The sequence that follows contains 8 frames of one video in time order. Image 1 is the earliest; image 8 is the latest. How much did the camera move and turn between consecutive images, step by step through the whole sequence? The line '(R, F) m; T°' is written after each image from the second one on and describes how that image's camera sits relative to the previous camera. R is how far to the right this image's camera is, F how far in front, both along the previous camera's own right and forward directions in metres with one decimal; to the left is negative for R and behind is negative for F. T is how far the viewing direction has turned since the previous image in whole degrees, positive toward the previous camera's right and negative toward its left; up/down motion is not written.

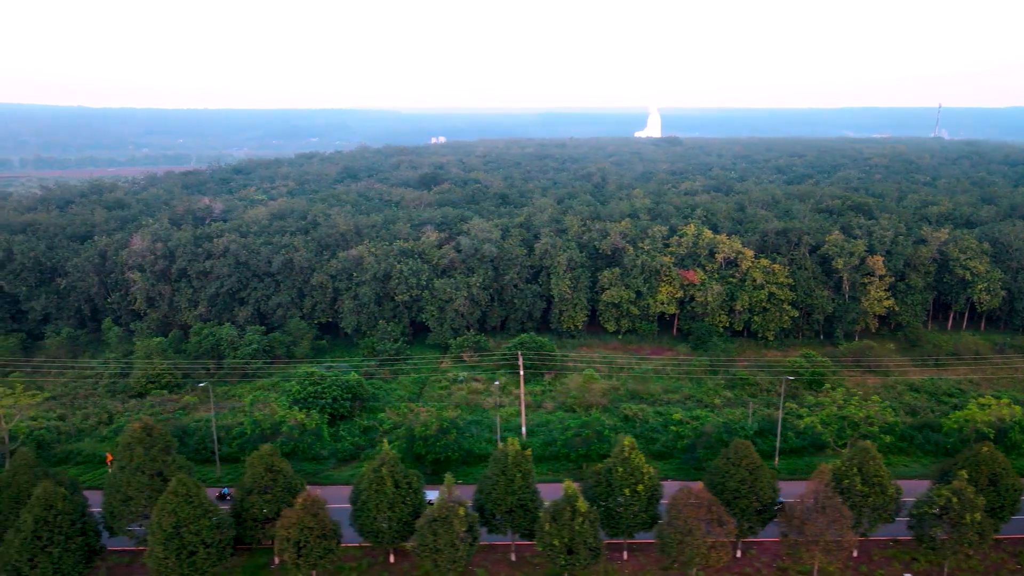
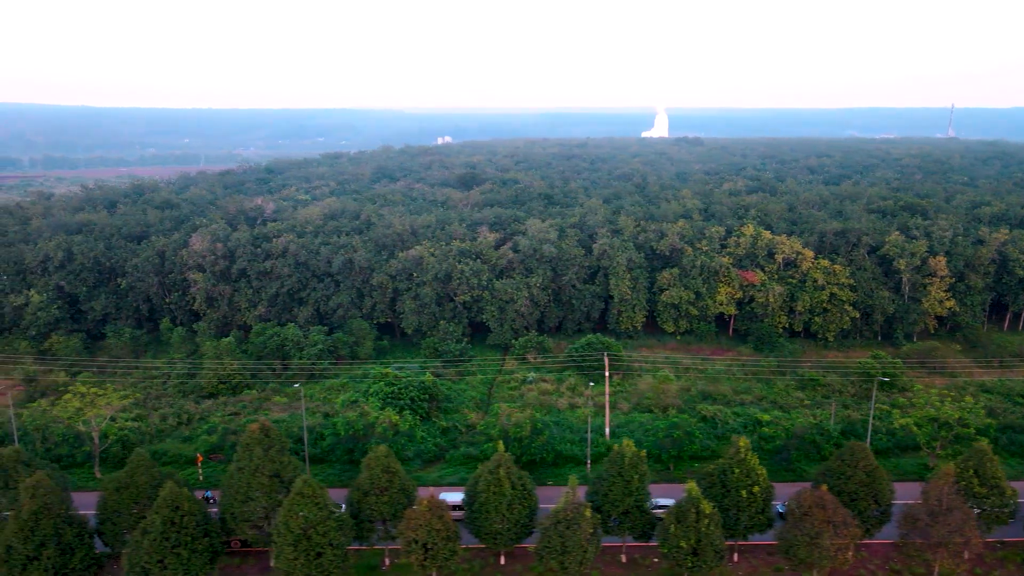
(-2.9, 0.0) m; 0°
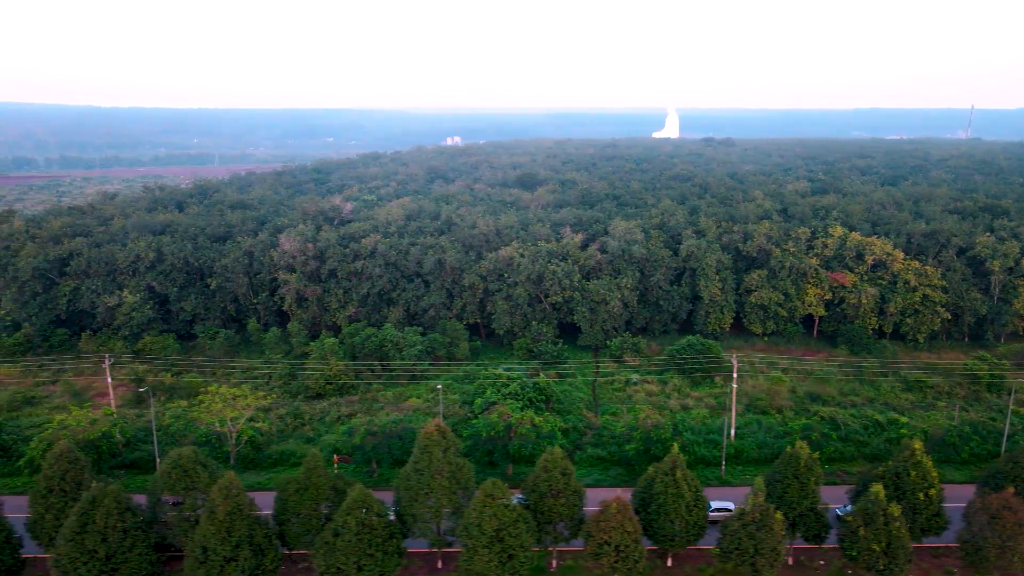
(-4.4, 0.0) m; 0°
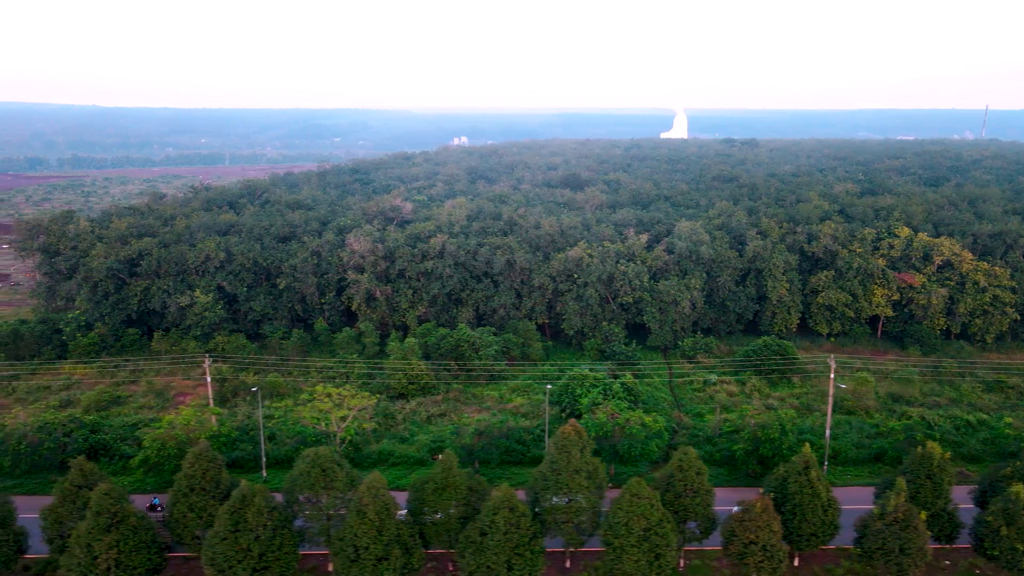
(-3.4, -0.1) m; 0°
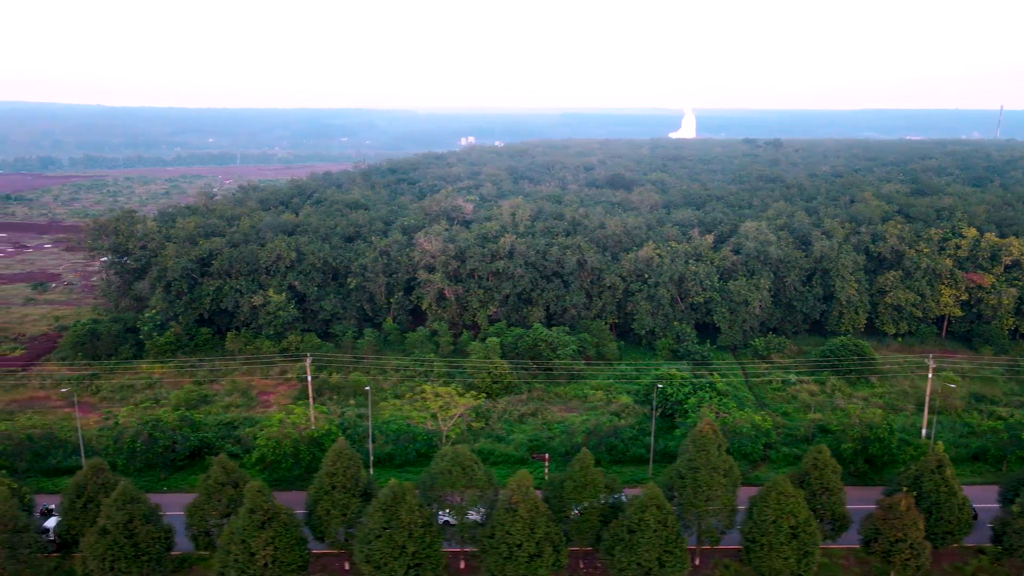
(-3.5, -0.1) m; 0°
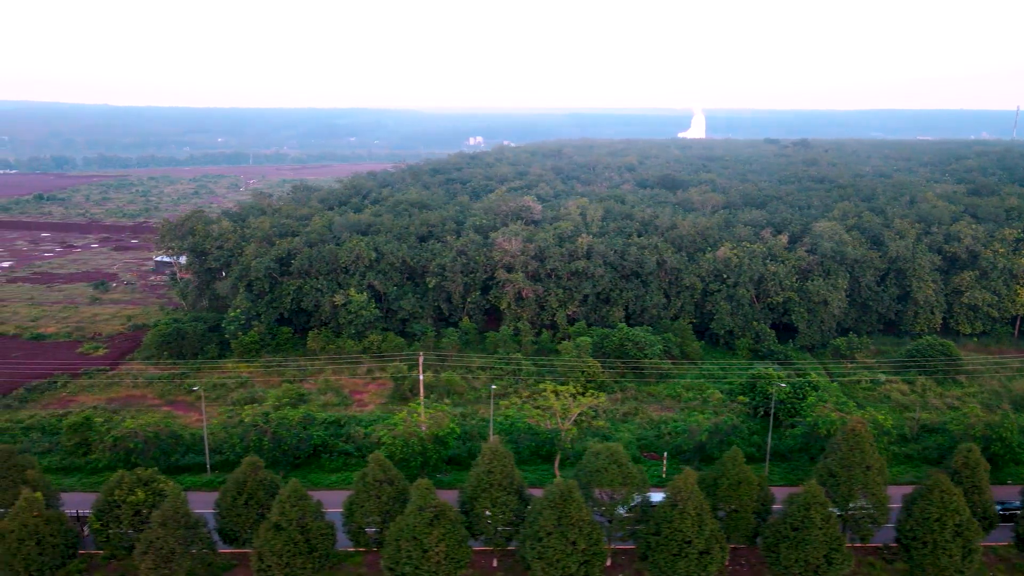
(-3.9, -0.1) m; 0°
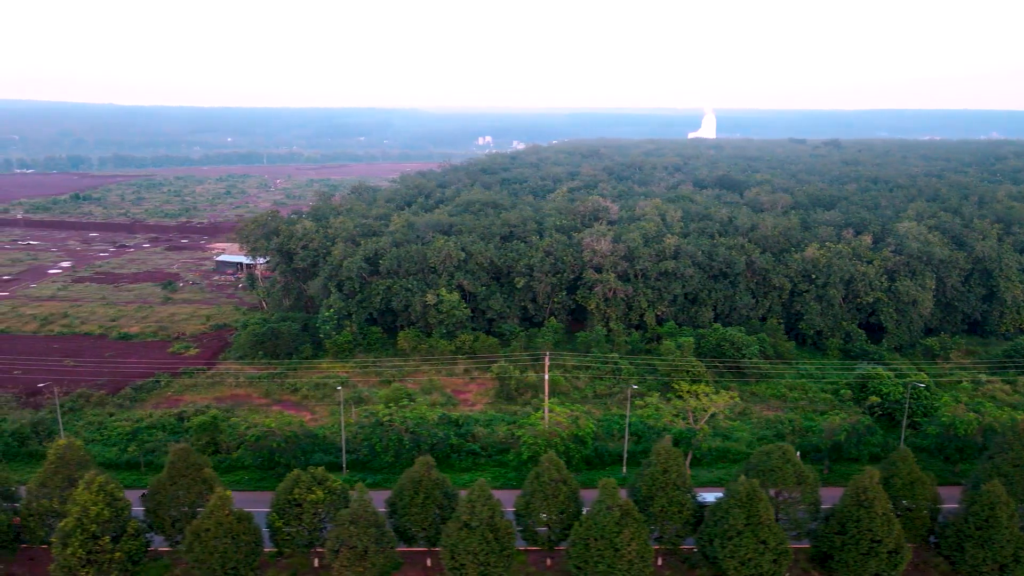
(-4.4, -0.1) m; 0°
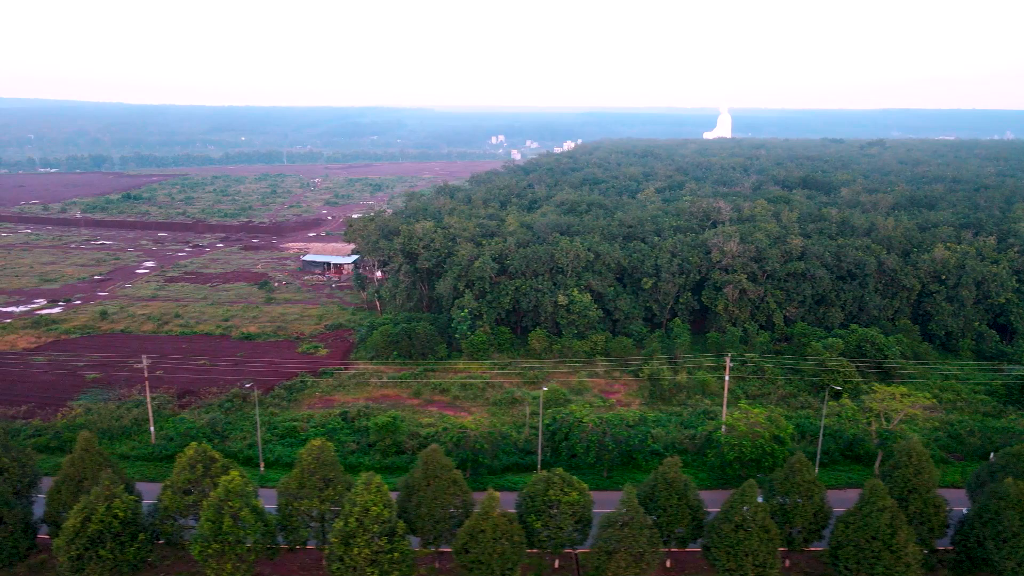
(-6.4, 0.0) m; 0°
